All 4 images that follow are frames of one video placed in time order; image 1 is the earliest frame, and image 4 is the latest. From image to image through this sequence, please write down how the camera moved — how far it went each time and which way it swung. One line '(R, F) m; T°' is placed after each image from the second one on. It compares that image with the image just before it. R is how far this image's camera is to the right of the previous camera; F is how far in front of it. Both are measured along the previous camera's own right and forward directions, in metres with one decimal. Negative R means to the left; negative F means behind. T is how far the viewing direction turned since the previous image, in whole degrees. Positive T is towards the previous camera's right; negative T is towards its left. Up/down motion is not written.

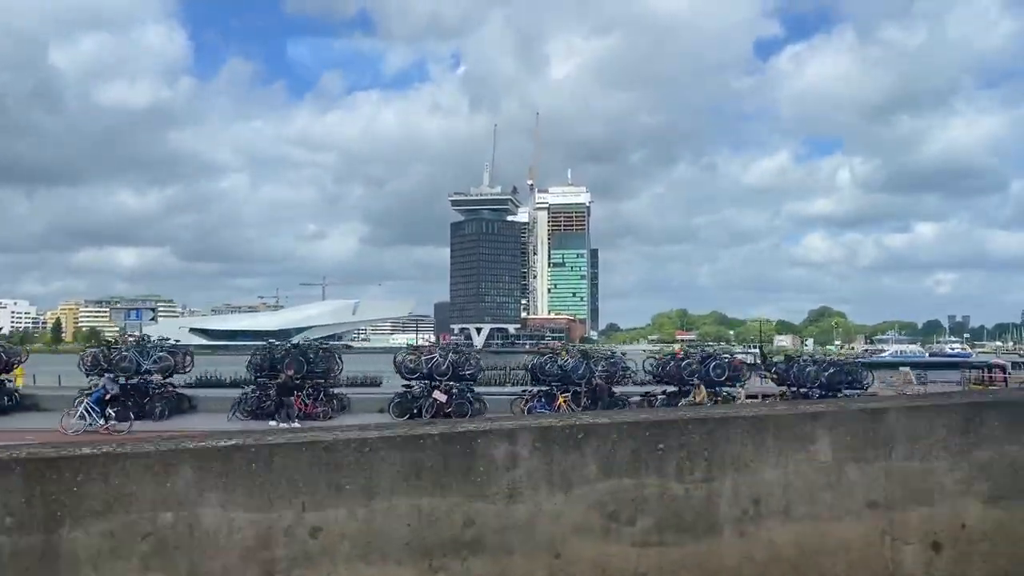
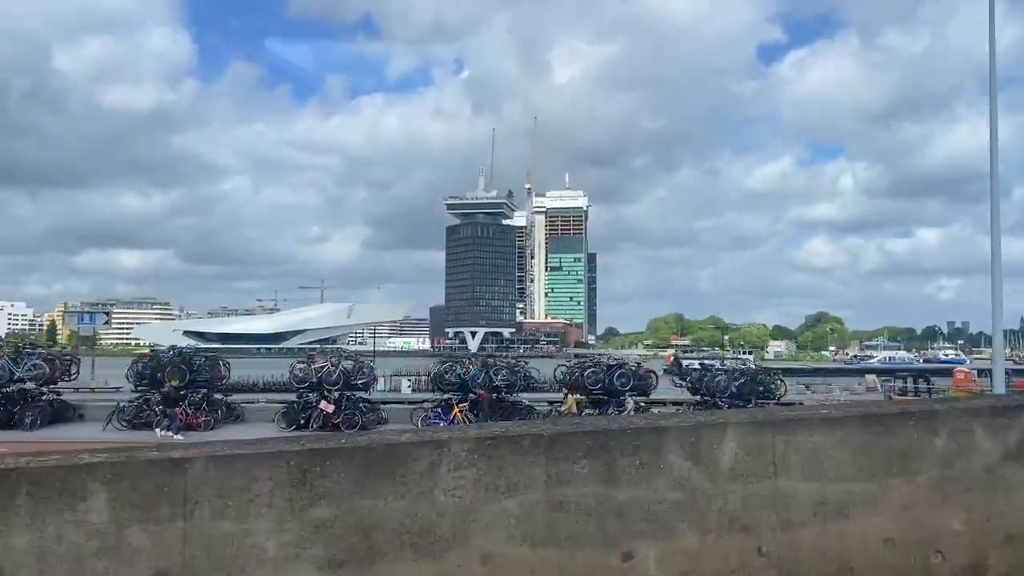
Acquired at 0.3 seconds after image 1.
(-0.9, 0.0) m; -2°
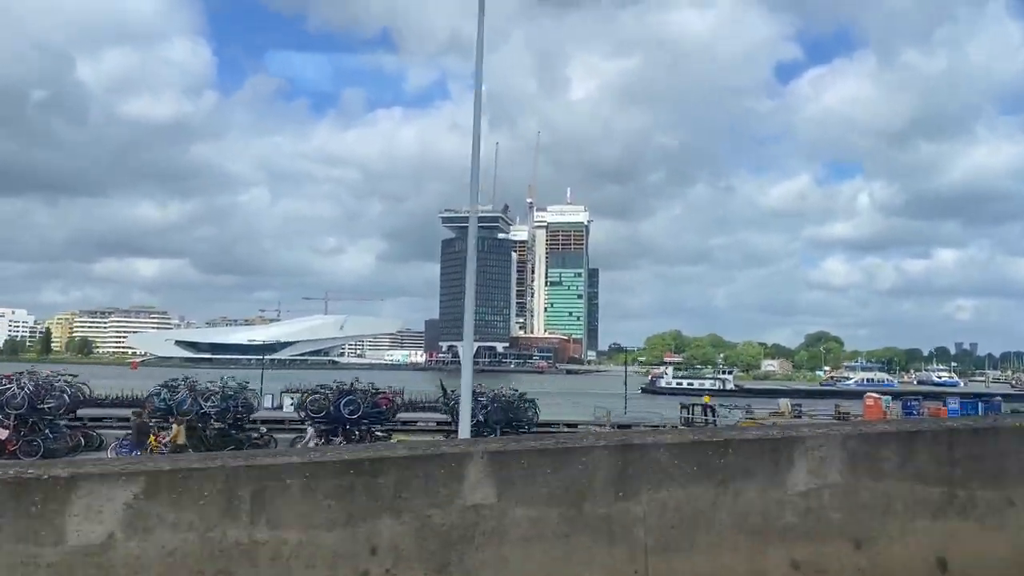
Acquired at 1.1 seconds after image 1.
(+1.9, +0.4) m; 0°
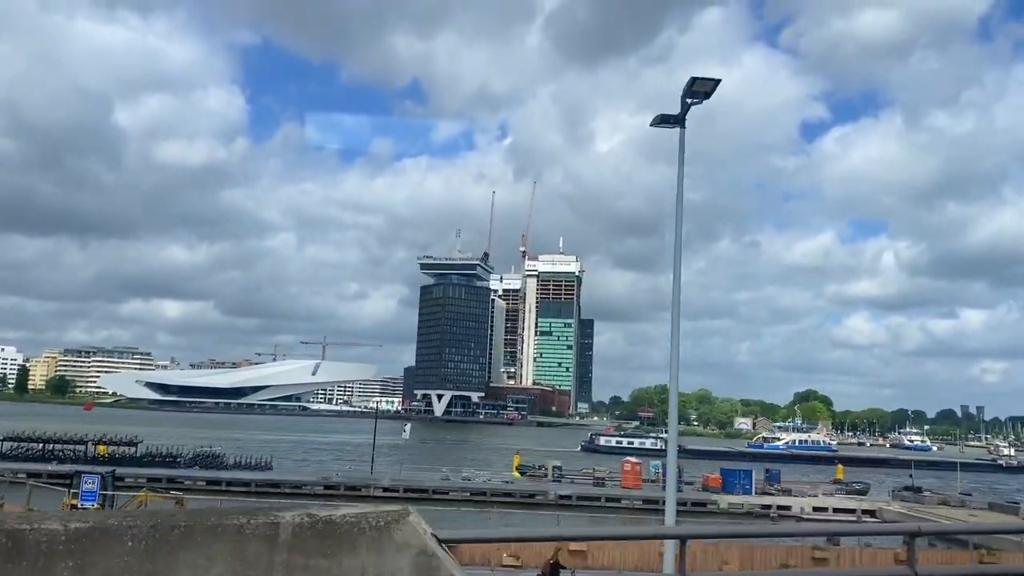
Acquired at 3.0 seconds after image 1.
(+5.7, +0.6) m; 0°
